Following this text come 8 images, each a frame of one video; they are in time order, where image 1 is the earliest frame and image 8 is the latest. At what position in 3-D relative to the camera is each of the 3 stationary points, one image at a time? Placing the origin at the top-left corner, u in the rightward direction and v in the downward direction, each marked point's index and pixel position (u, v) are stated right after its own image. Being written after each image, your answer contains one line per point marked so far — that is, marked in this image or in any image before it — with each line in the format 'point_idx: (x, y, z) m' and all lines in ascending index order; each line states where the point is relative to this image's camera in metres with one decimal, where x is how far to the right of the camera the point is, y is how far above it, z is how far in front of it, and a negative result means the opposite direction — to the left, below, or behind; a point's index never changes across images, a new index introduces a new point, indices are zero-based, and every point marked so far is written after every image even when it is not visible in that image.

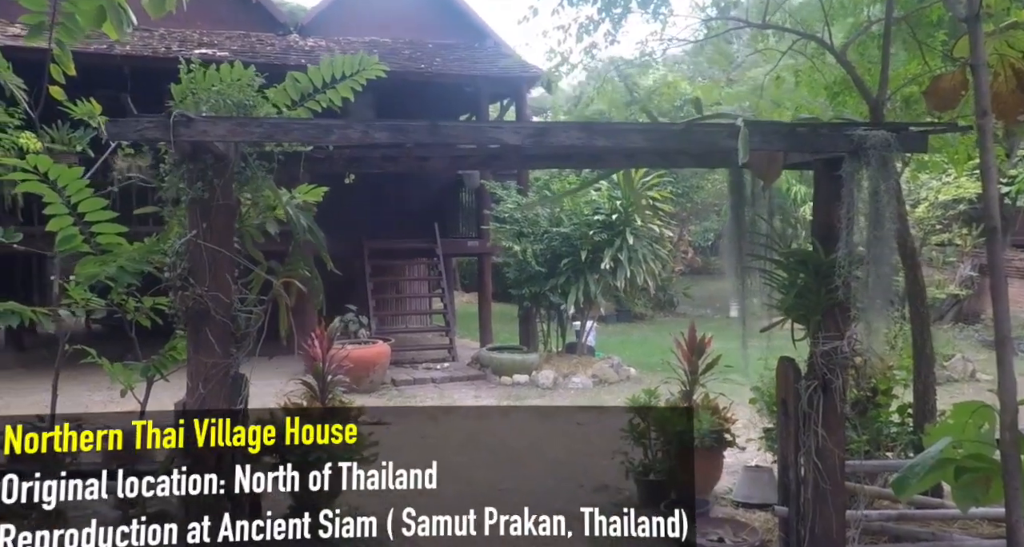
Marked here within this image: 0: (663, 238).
0: (+1.9, +0.4, +10.3) m
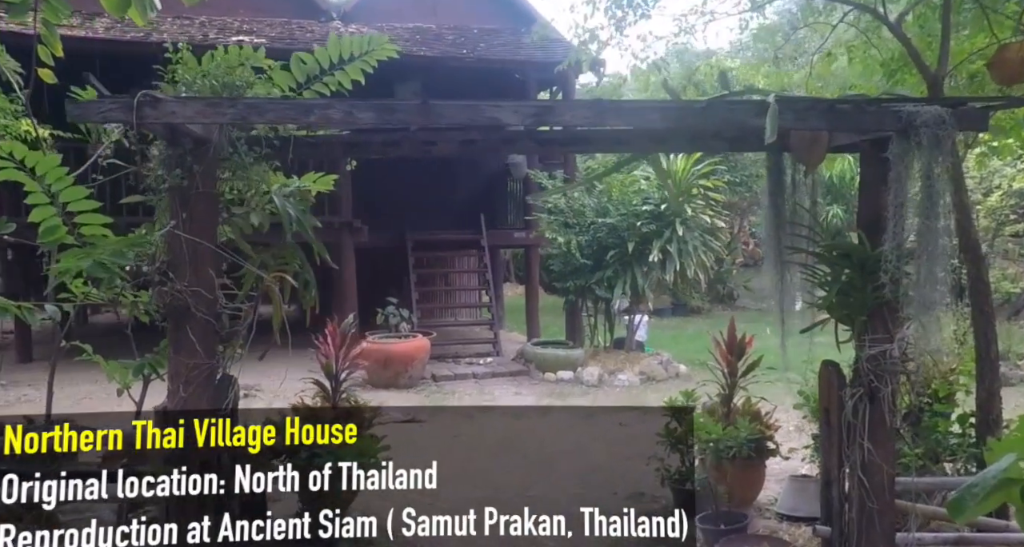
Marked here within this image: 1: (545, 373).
0: (+2.4, +0.5, +9.8) m
1: (+0.4, -1.1, +9.5) m
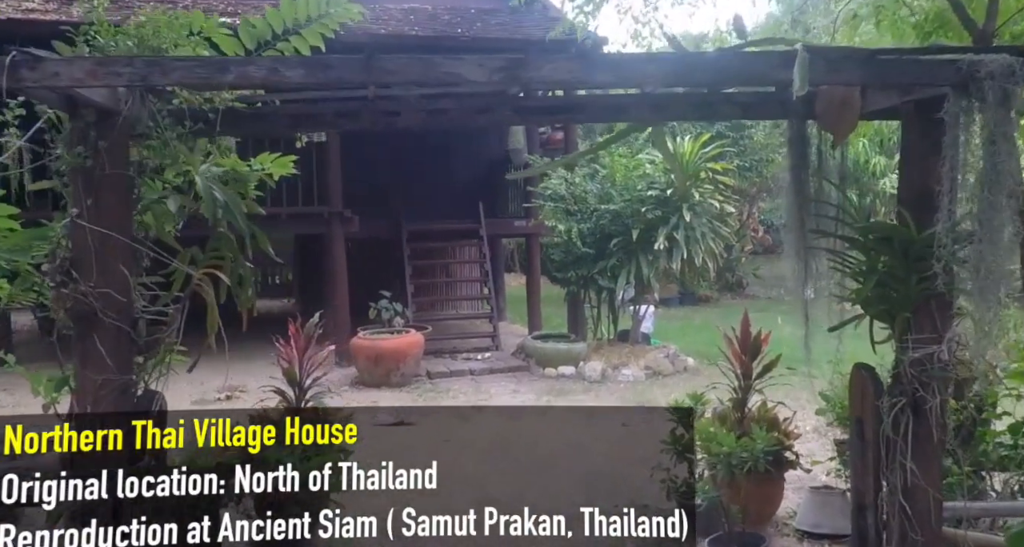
0: (+2.4, +0.7, +9.3) m
1: (+0.4, -1.0, +9.0) m
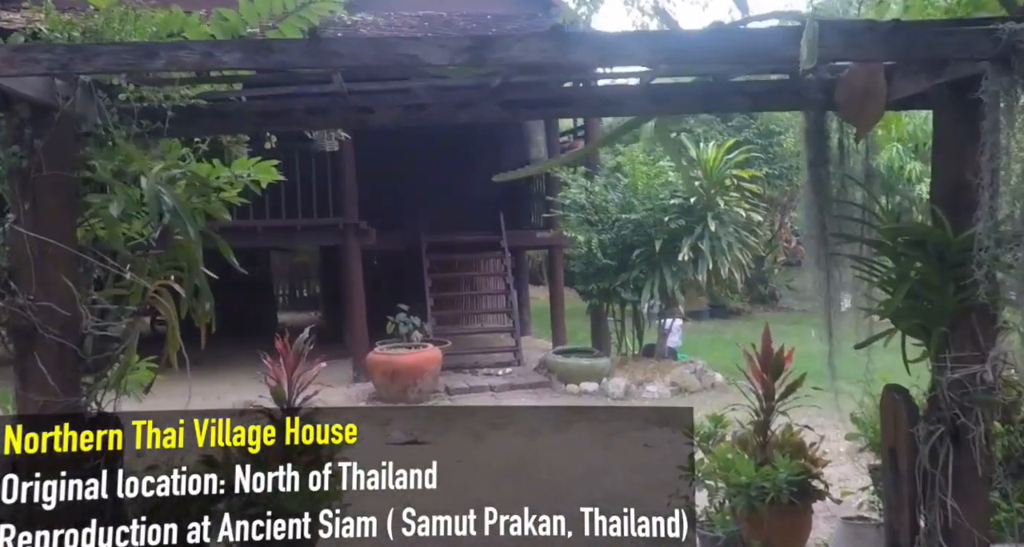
0: (+2.6, +0.5, +8.9) m
1: (+0.6, -1.2, +8.7) m
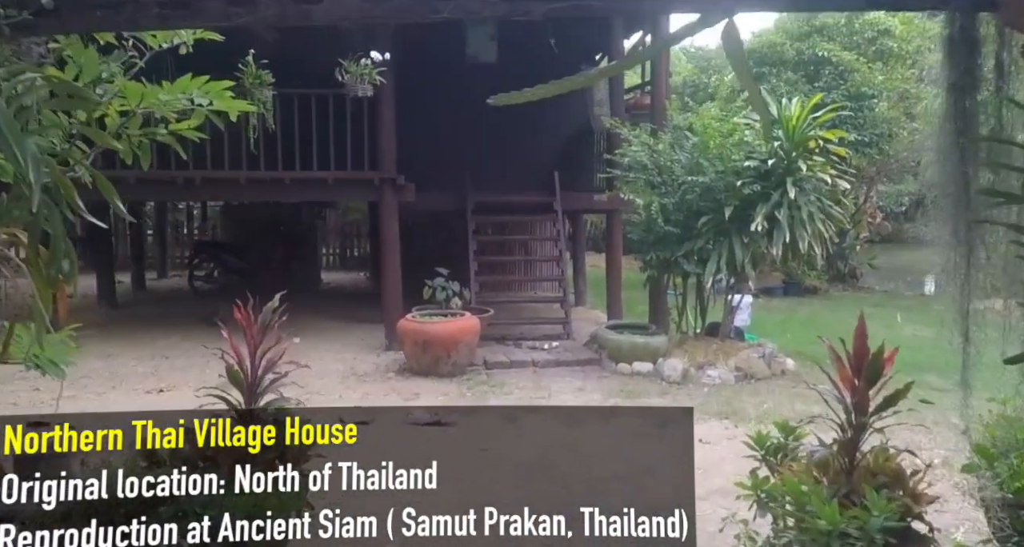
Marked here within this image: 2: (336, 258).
0: (+3.1, +0.8, +7.9) m
1: (+1.0, -0.9, +7.9) m
2: (-3.6, +0.3, +16.9) m
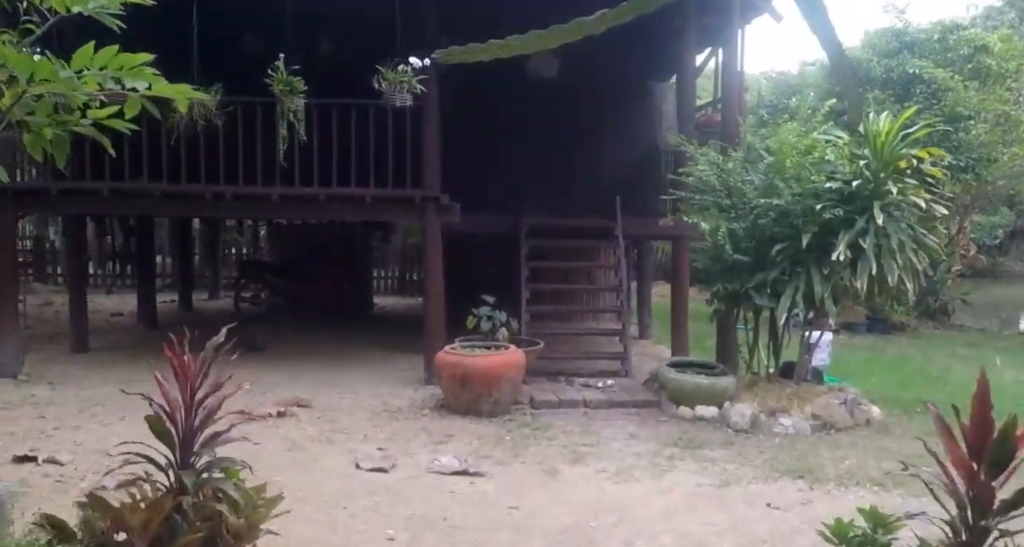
0: (+3.6, +0.4, +7.0) m
1: (+1.4, -1.1, +7.1) m
2: (-2.3, -0.2, +16.5) m
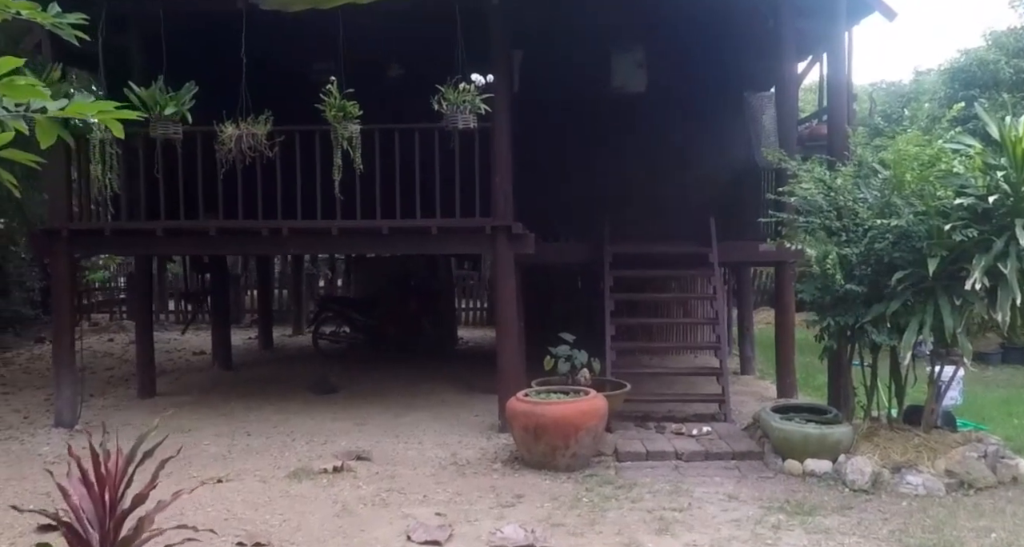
0: (+4.1, +0.2, +5.9) m
1: (+2.0, -1.4, +6.2) m
2: (-0.6, -0.8, +15.9) m
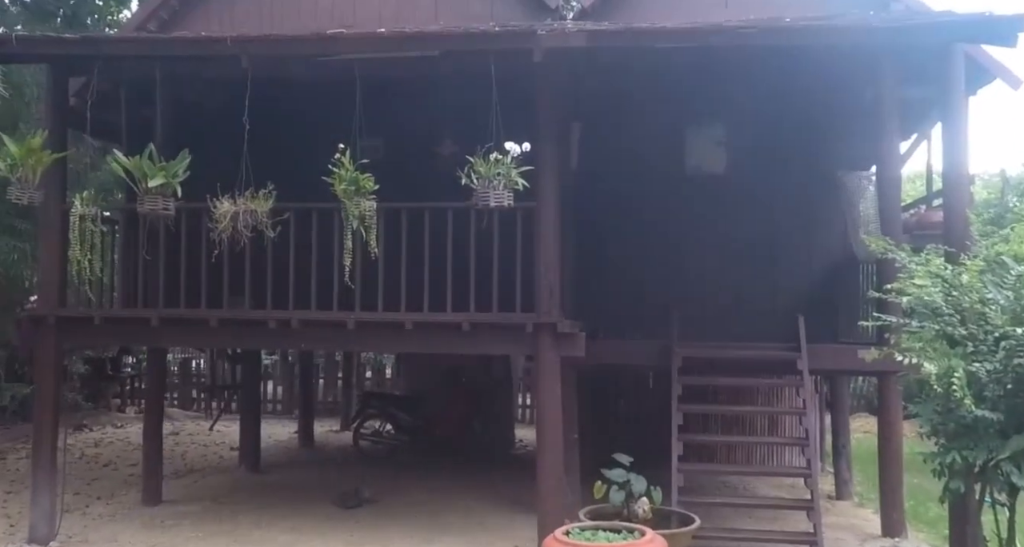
0: (+4.3, -0.5, +4.4) m
1: (+2.2, -2.1, +4.8) m
2: (+0.6, -2.5, +14.8) m
